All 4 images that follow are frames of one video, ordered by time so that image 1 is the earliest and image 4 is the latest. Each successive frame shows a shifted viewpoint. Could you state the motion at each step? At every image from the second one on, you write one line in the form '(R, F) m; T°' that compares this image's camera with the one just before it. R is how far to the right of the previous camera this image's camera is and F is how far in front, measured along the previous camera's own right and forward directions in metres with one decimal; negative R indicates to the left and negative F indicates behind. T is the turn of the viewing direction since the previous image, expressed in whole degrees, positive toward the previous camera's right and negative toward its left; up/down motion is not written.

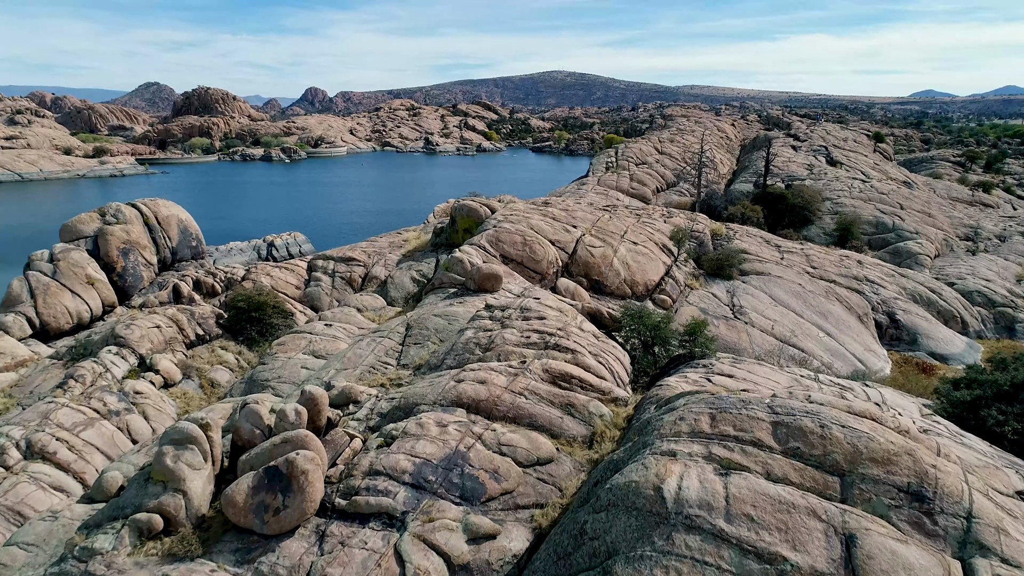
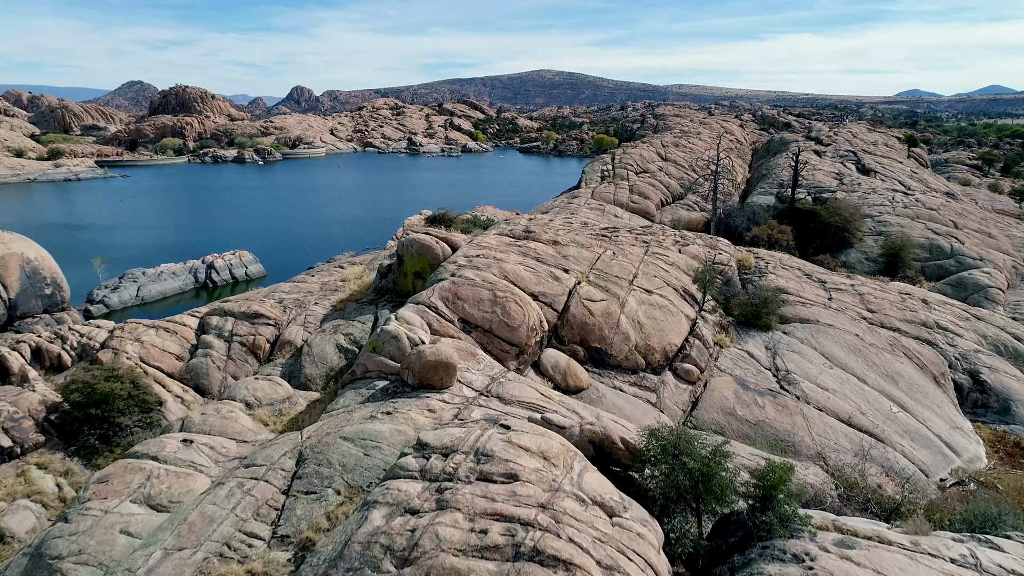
(+0.5, +6.0) m; +1°
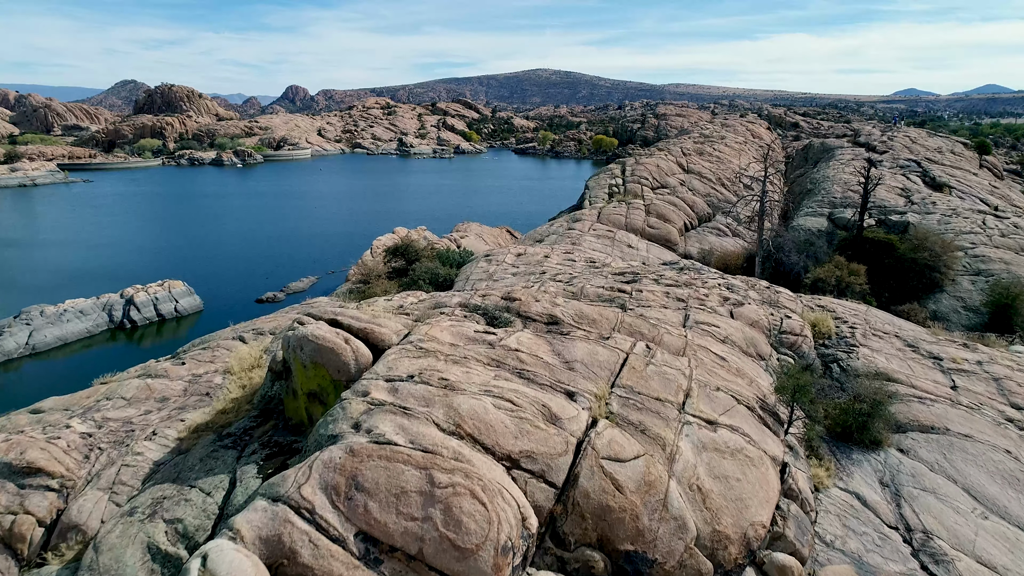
(+0.4, +6.8) m; 0°
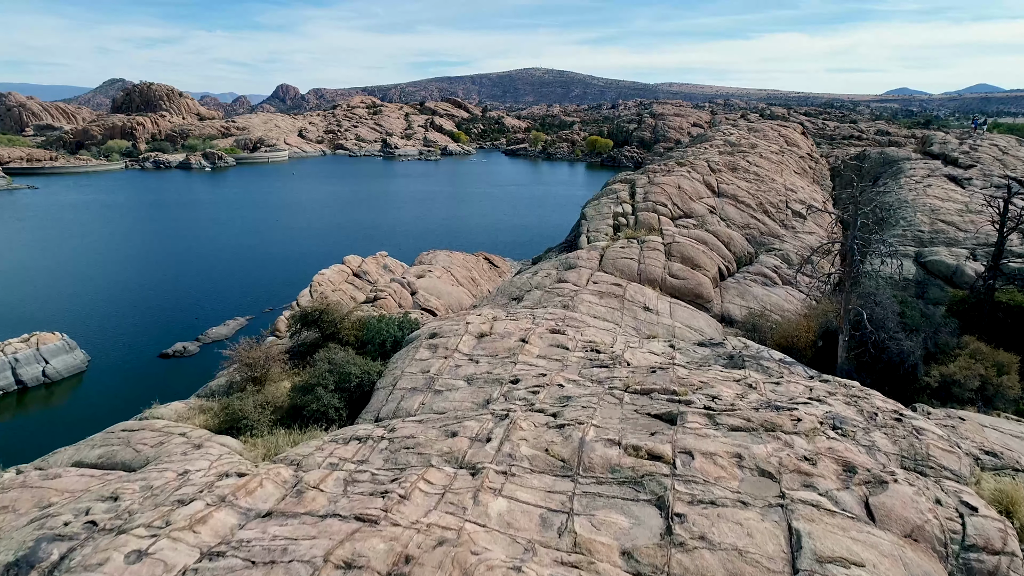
(+0.6, +7.4) m; 0°
